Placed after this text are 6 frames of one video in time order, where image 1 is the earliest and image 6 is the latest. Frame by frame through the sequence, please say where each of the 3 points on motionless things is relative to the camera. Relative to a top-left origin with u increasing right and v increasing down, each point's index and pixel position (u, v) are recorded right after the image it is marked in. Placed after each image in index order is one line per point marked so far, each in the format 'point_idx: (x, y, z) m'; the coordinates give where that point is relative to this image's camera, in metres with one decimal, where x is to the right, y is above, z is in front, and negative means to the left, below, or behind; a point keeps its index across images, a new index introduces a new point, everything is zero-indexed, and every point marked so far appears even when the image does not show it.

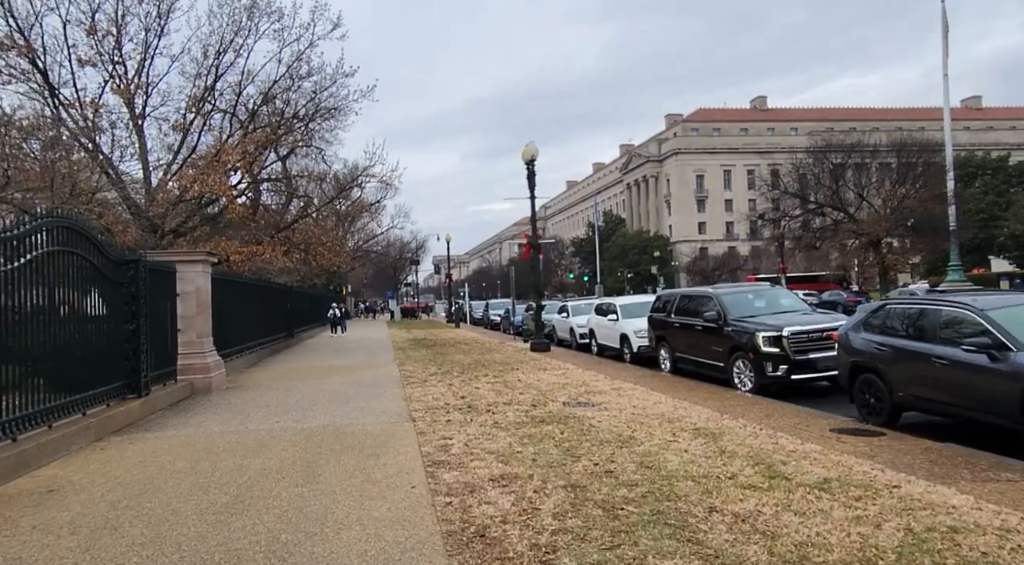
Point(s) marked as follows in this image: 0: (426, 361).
0: (-2.3, -2.1, +18.0) m
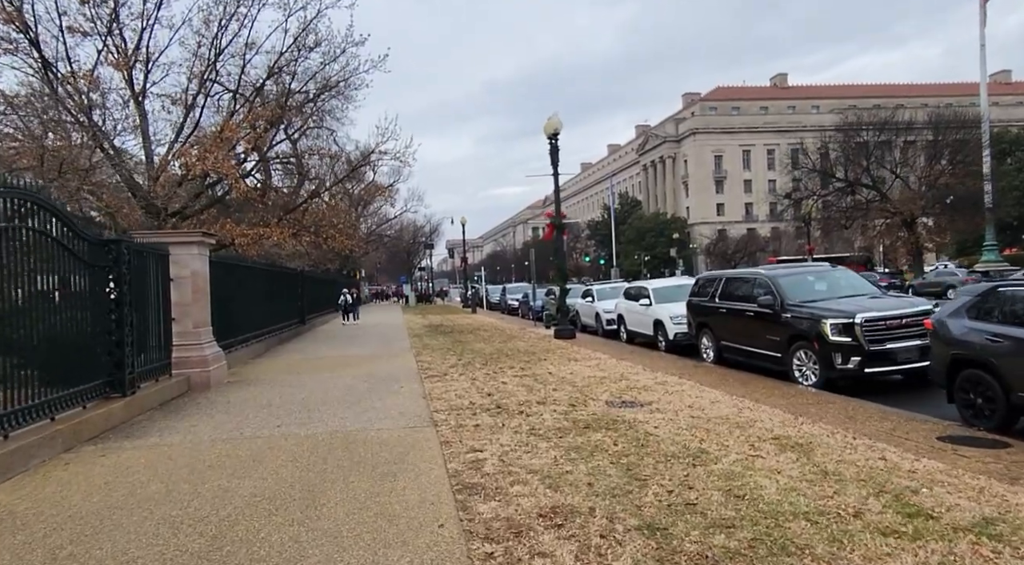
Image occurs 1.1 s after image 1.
0: (-1.7, -1.7, +16.7) m
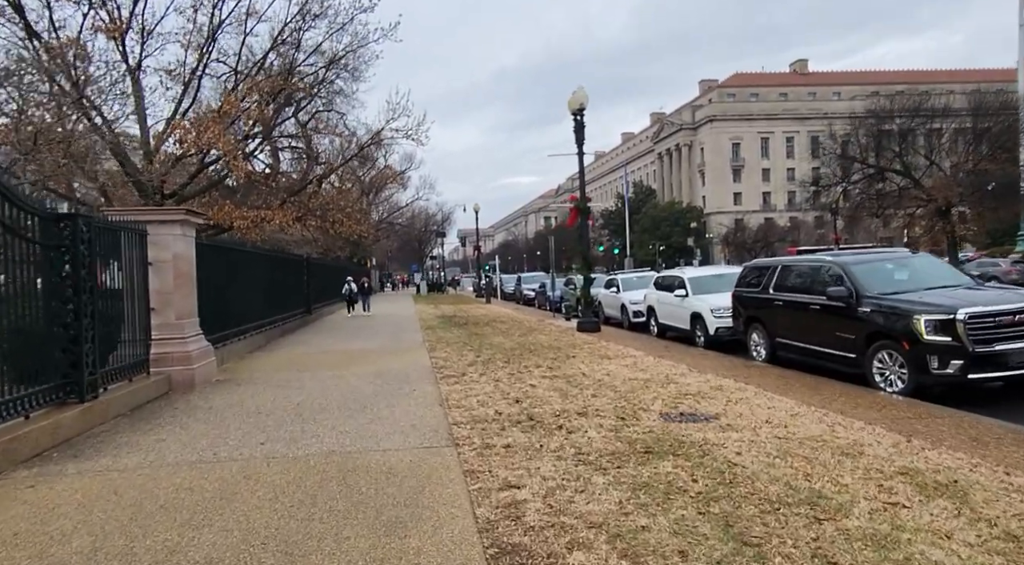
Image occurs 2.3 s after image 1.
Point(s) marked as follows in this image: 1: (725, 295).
0: (-1.2, -1.4, +15.2) m
1: (+4.8, -0.3, +15.1) m
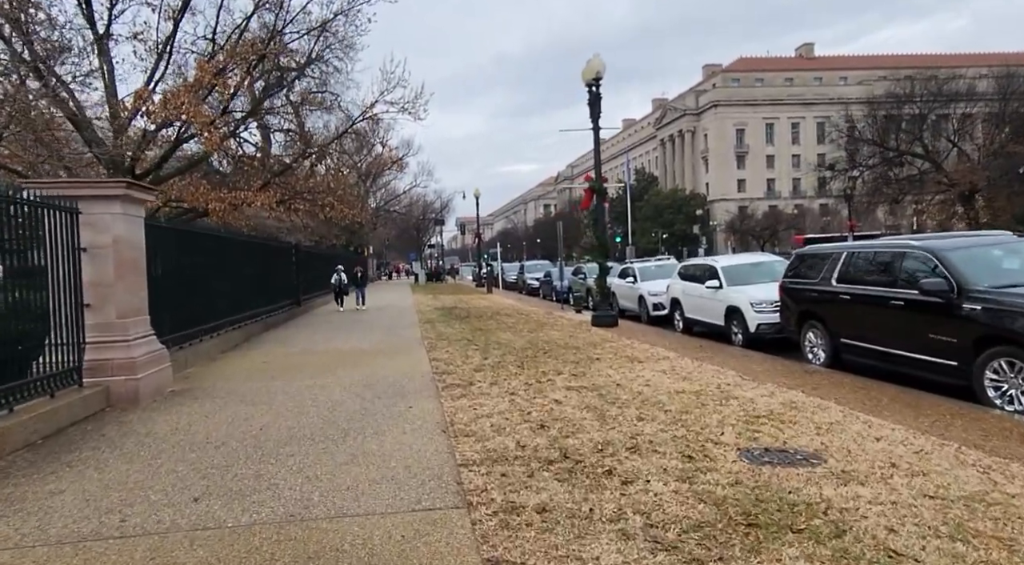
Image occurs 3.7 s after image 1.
0: (-1.0, -1.2, +13.4) m
1: (+5.0, -0.1, +13.2) m
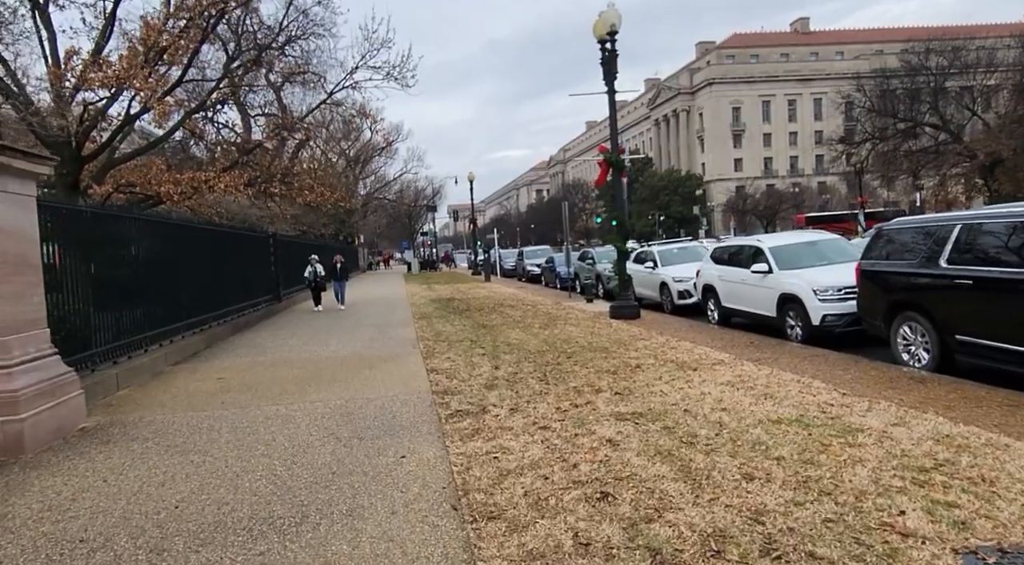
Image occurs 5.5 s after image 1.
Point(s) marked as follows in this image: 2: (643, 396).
0: (-0.8, -1.1, +11.2) m
1: (+5.2, +0.2, +11.1) m
2: (+1.4, -1.1, +6.9) m
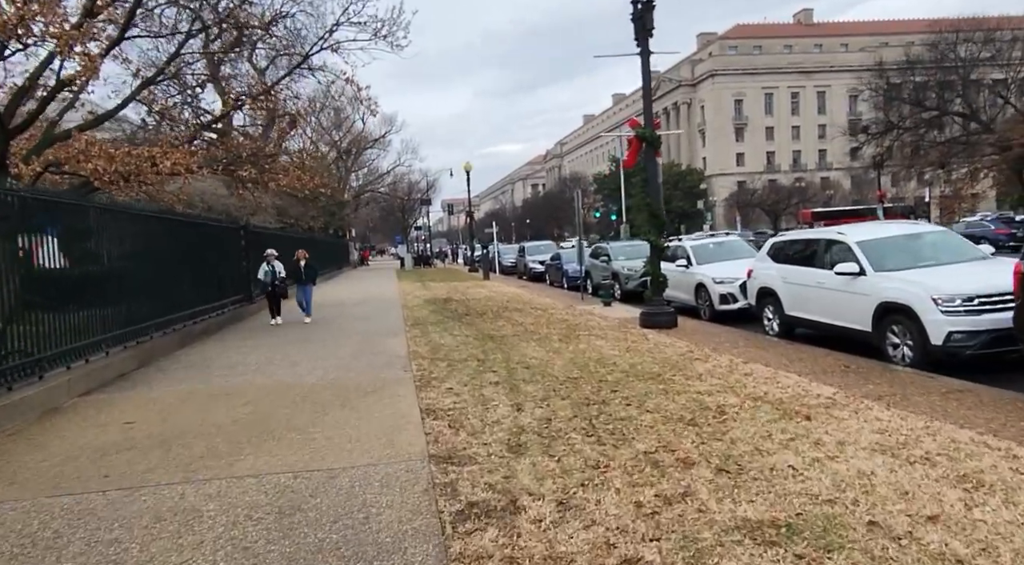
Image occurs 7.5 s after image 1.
0: (-0.5, -1.1, +8.6) m
1: (+5.4, +0.1, +8.5) m
2: (+1.7, -1.2, +4.3) m
